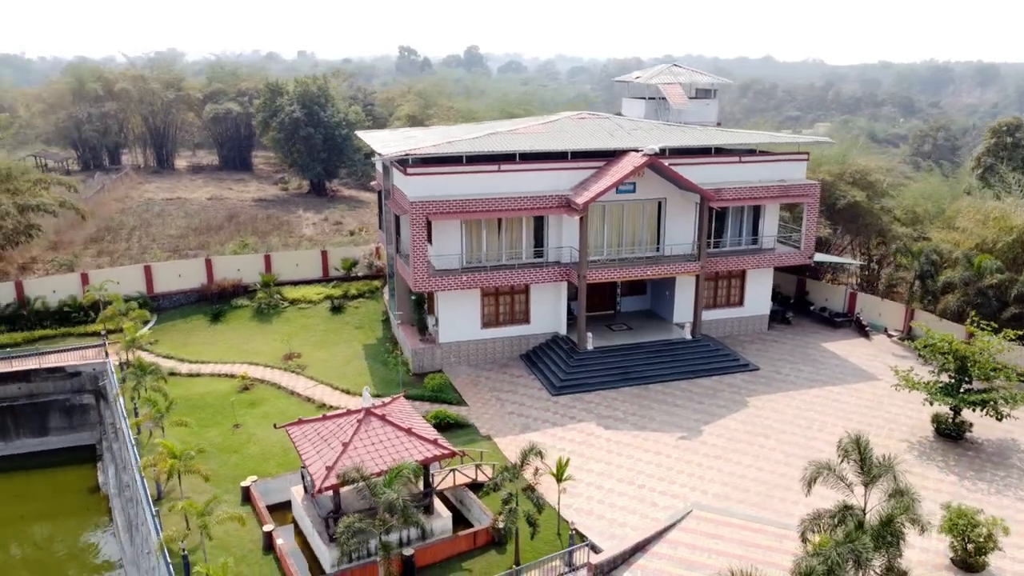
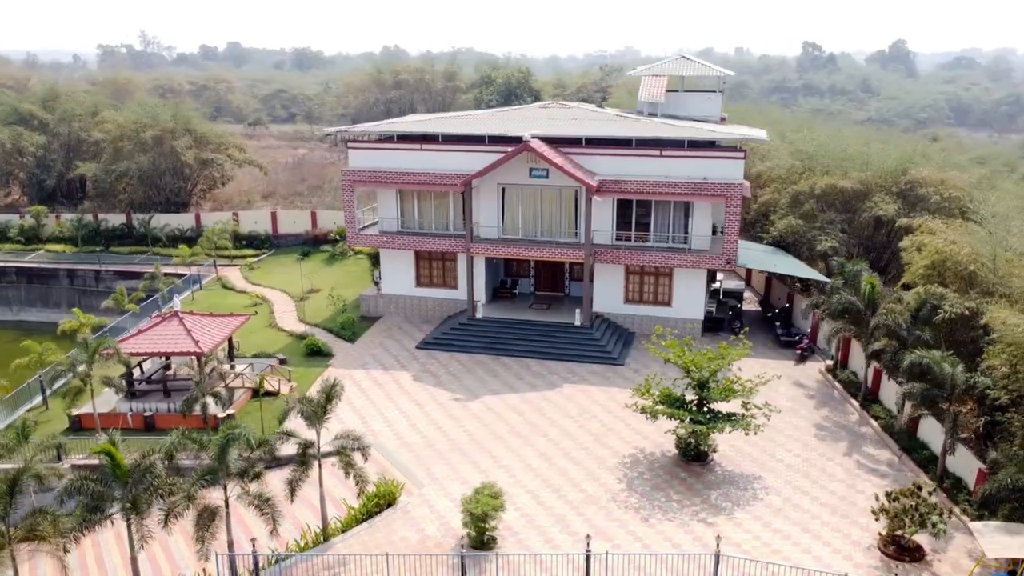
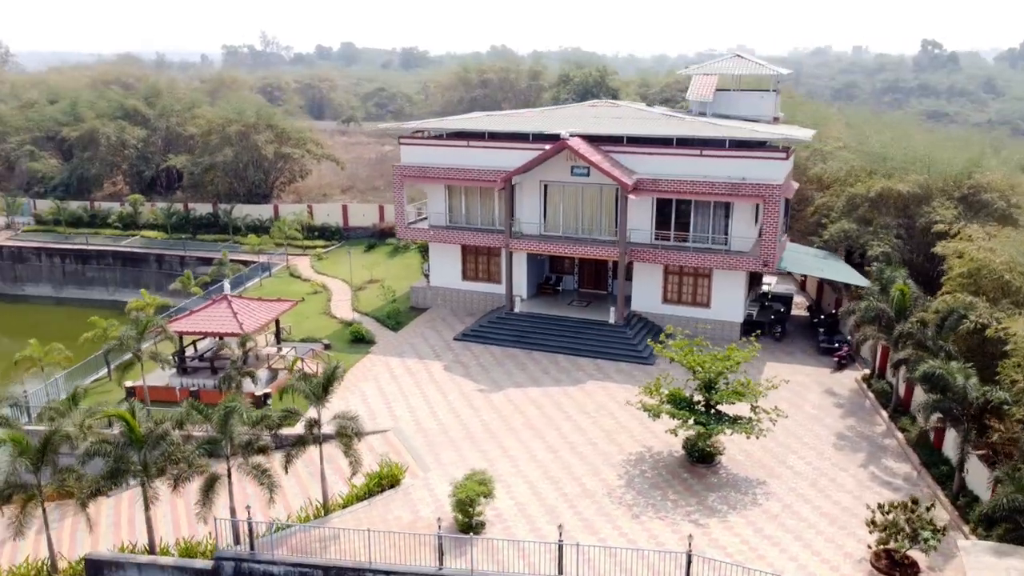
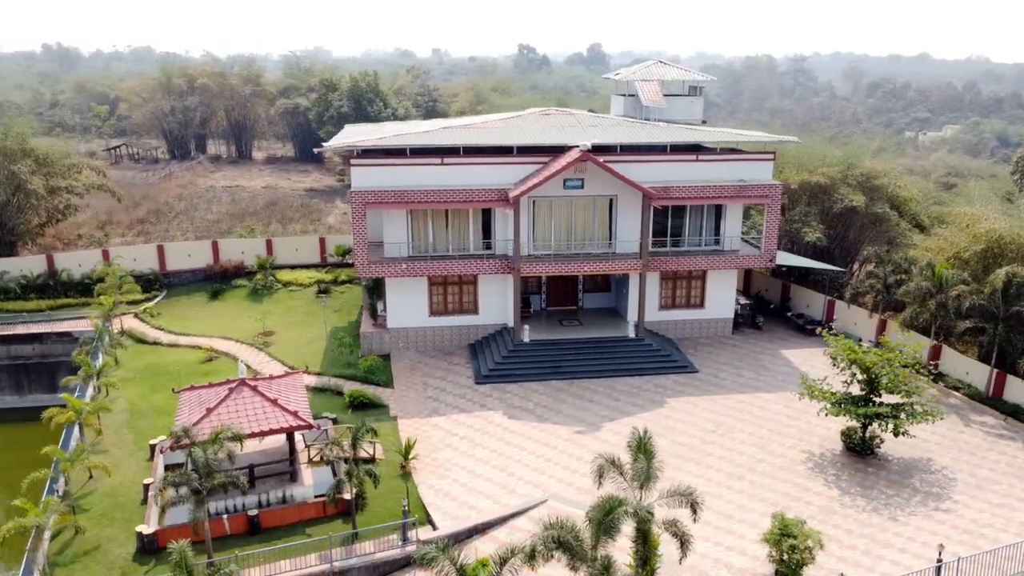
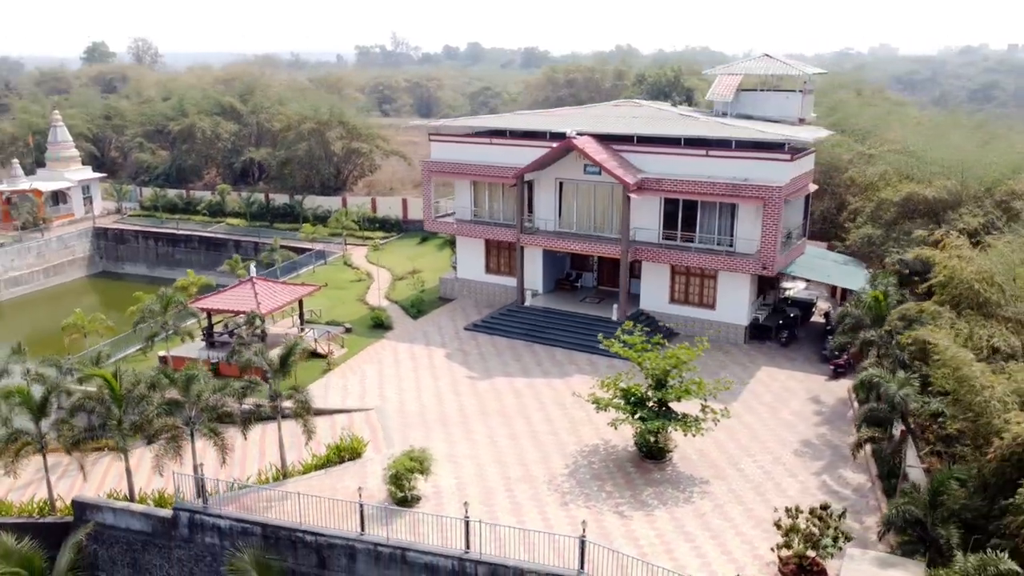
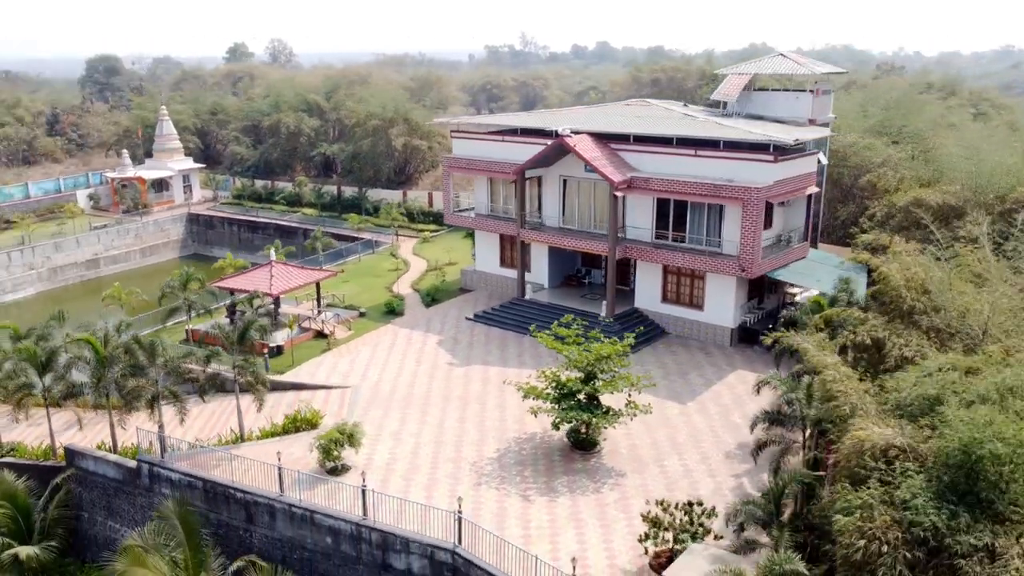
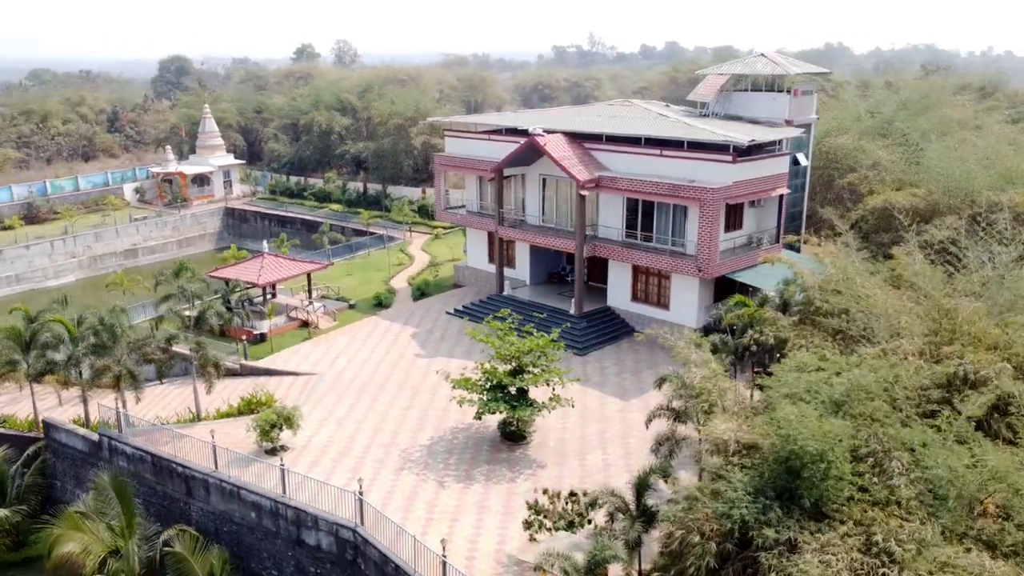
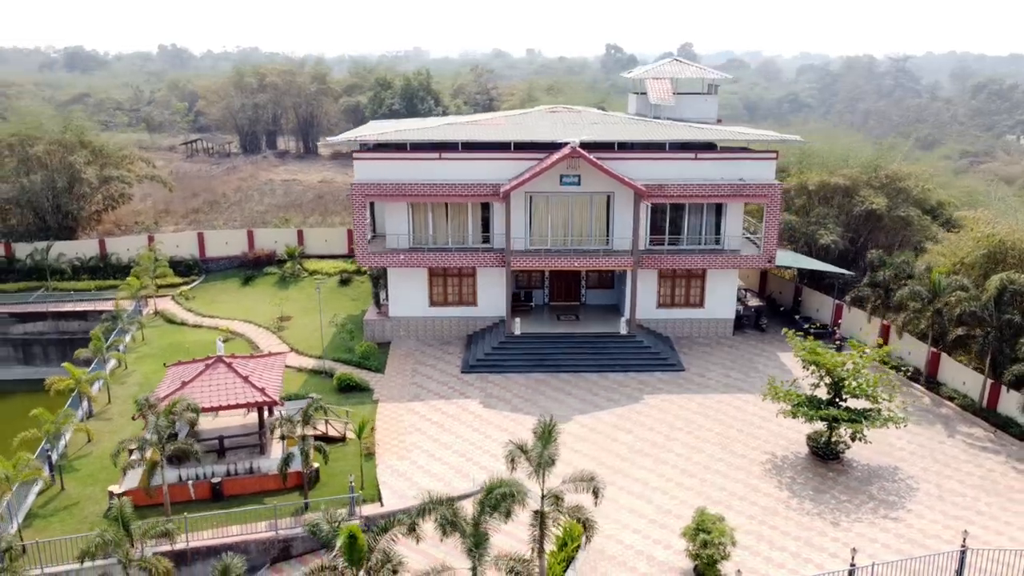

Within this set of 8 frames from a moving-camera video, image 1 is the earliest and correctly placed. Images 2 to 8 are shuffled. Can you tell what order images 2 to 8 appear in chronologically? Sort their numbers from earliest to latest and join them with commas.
4, 8, 2, 3, 5, 6, 7
